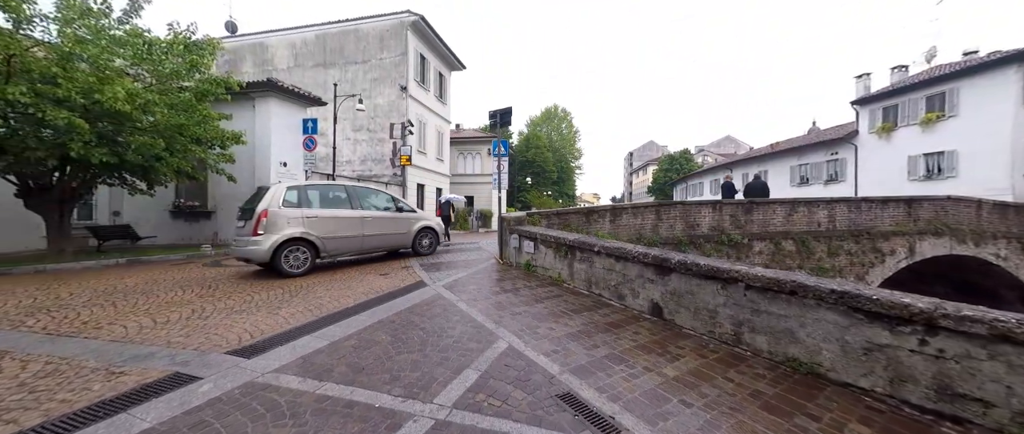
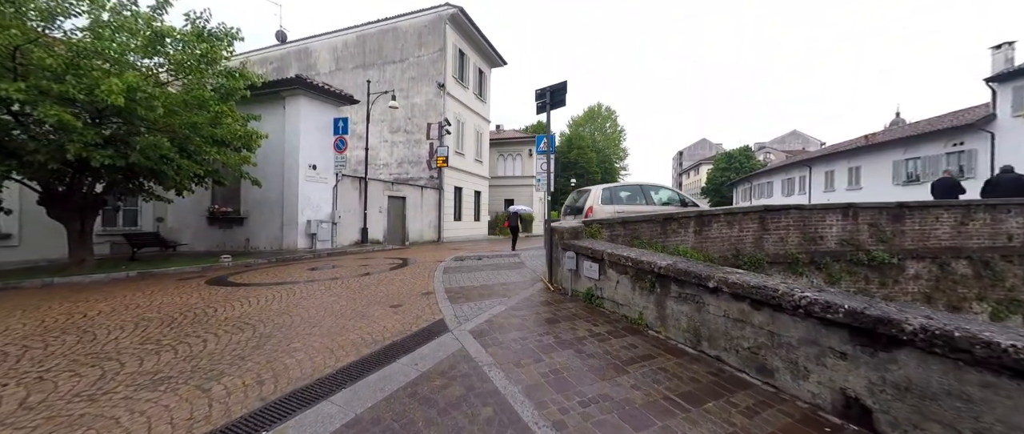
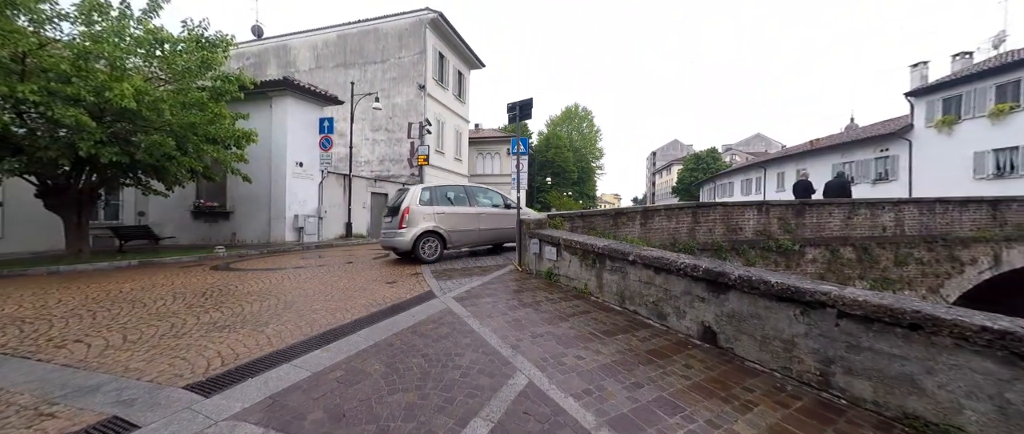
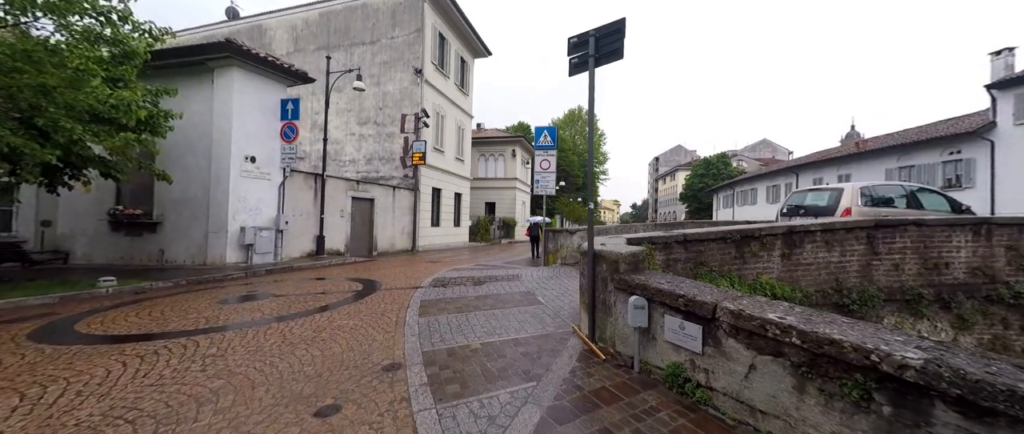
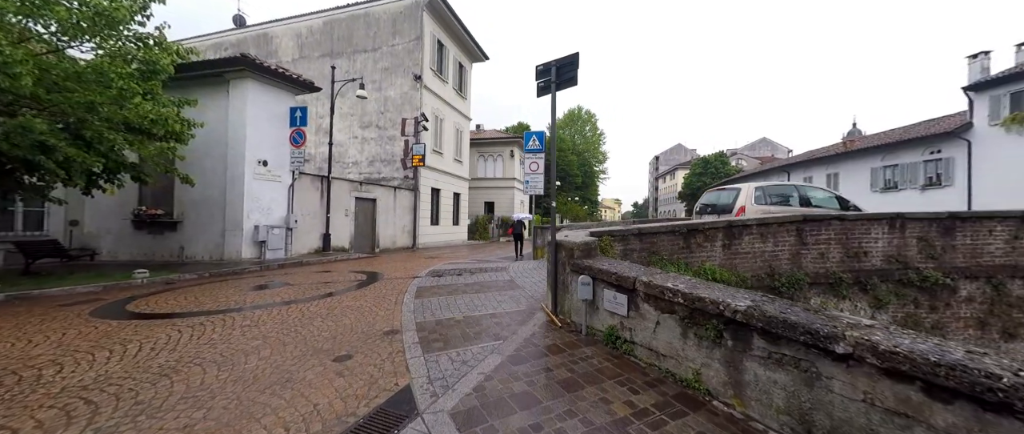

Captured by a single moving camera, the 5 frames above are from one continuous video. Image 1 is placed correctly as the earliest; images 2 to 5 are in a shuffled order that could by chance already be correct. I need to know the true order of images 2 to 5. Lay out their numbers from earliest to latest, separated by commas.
3, 2, 5, 4
